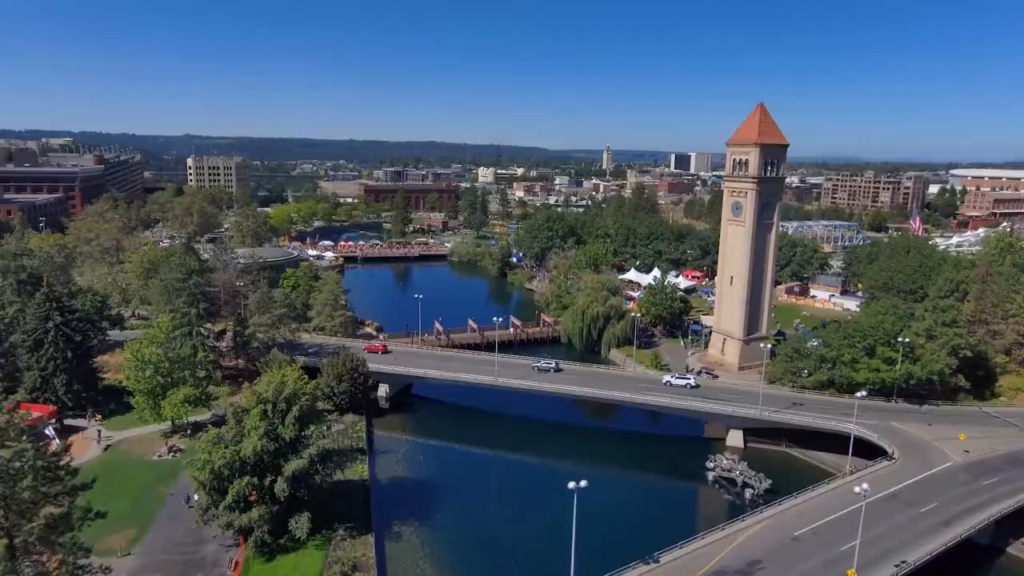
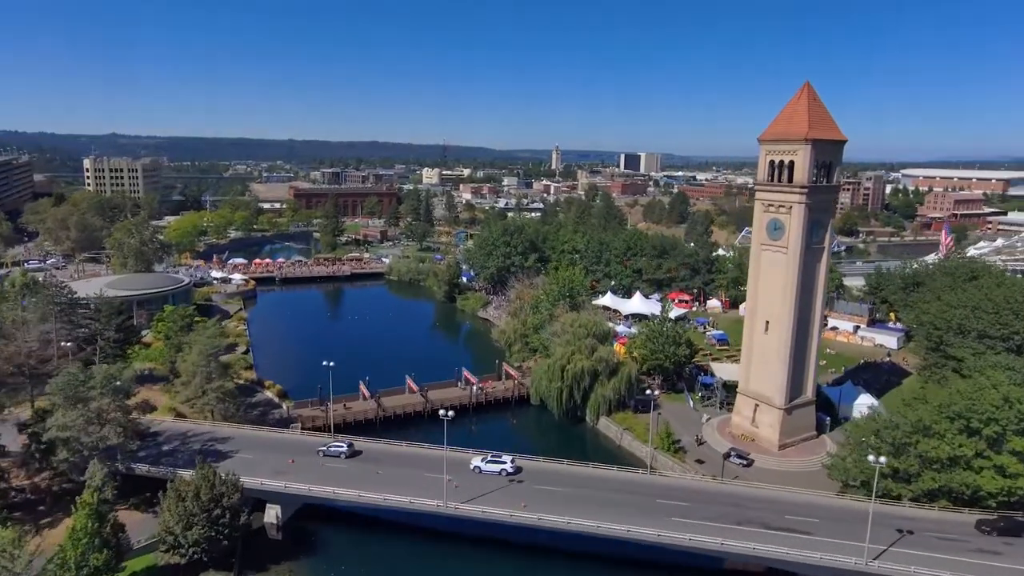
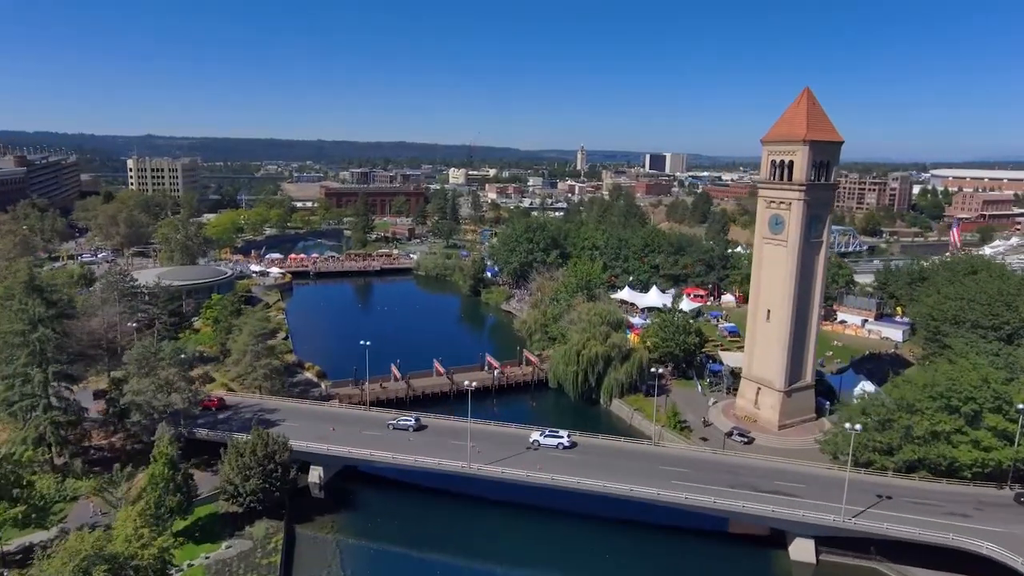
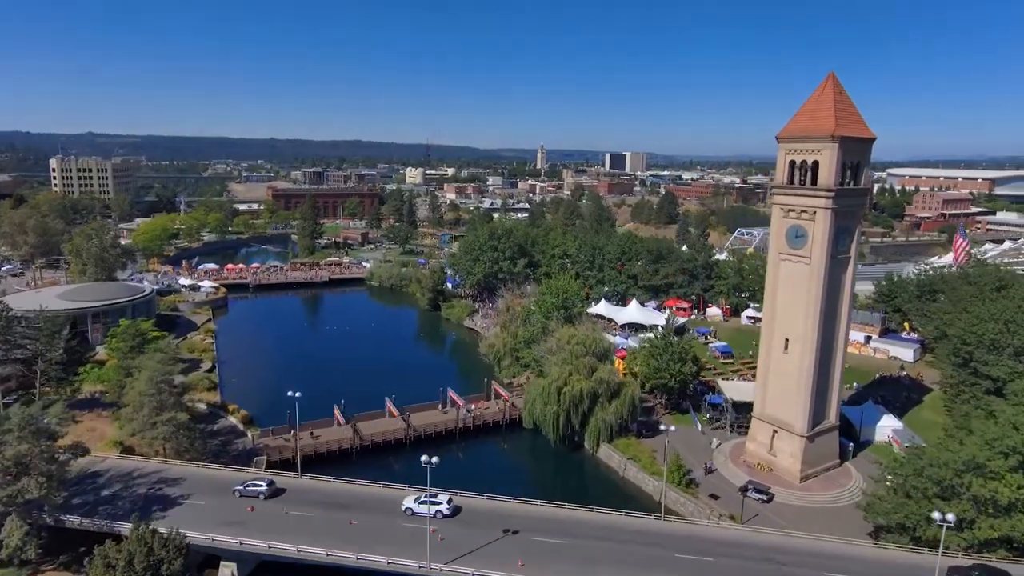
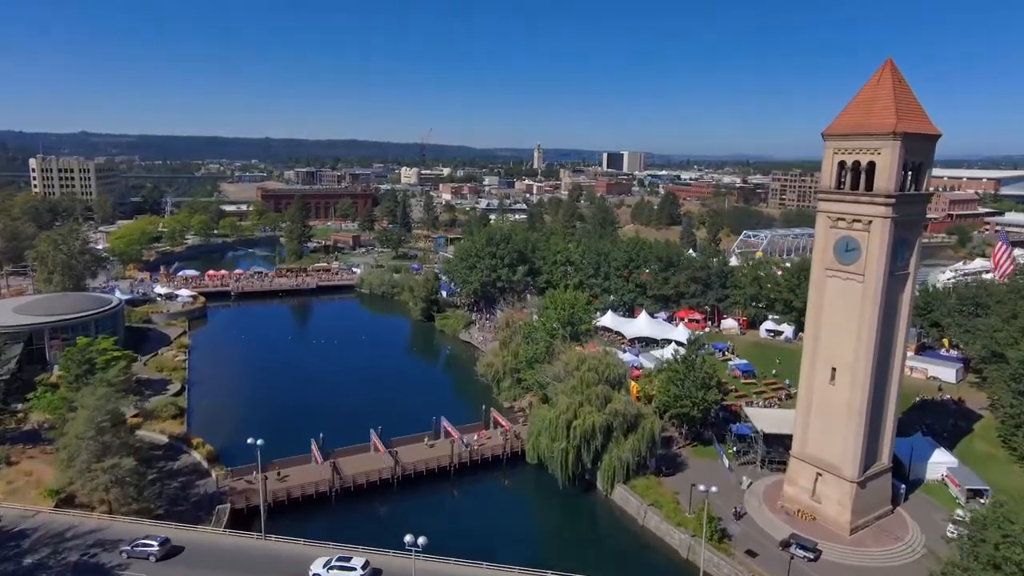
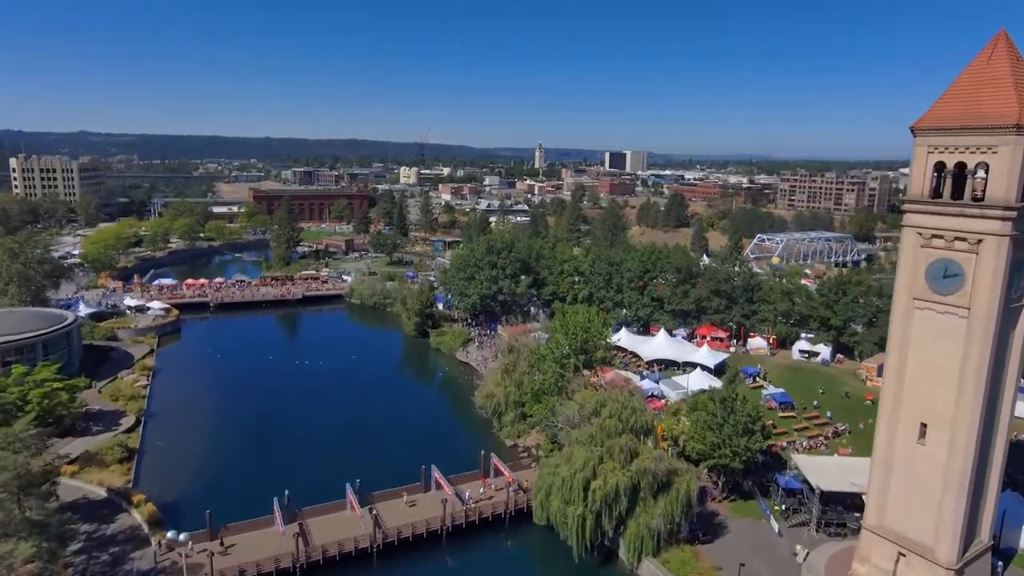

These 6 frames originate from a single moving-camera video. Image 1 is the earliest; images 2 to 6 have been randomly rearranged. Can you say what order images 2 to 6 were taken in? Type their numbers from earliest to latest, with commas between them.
3, 2, 4, 5, 6
